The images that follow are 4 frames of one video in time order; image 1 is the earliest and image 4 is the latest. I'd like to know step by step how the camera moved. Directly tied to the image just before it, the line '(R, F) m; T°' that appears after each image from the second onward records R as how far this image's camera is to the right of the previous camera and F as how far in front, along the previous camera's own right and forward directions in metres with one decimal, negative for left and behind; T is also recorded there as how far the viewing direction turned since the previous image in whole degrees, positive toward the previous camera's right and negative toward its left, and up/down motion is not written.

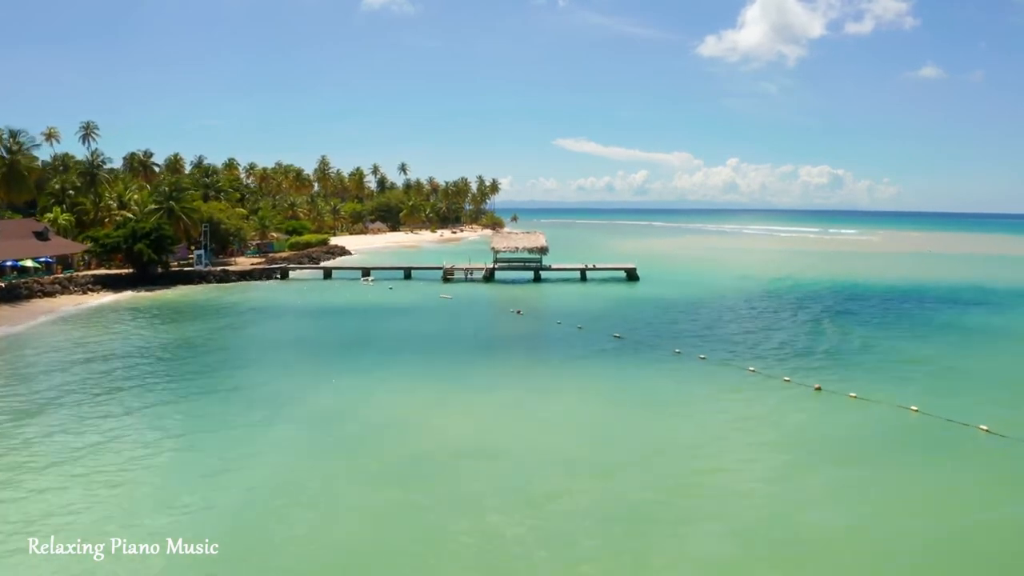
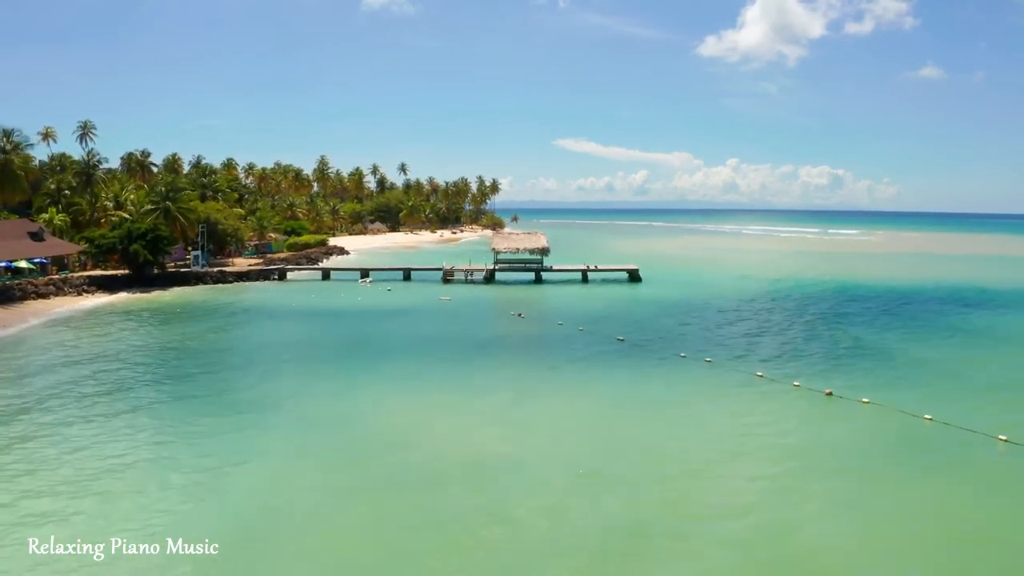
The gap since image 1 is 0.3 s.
(0.0, +0.2) m; 0°
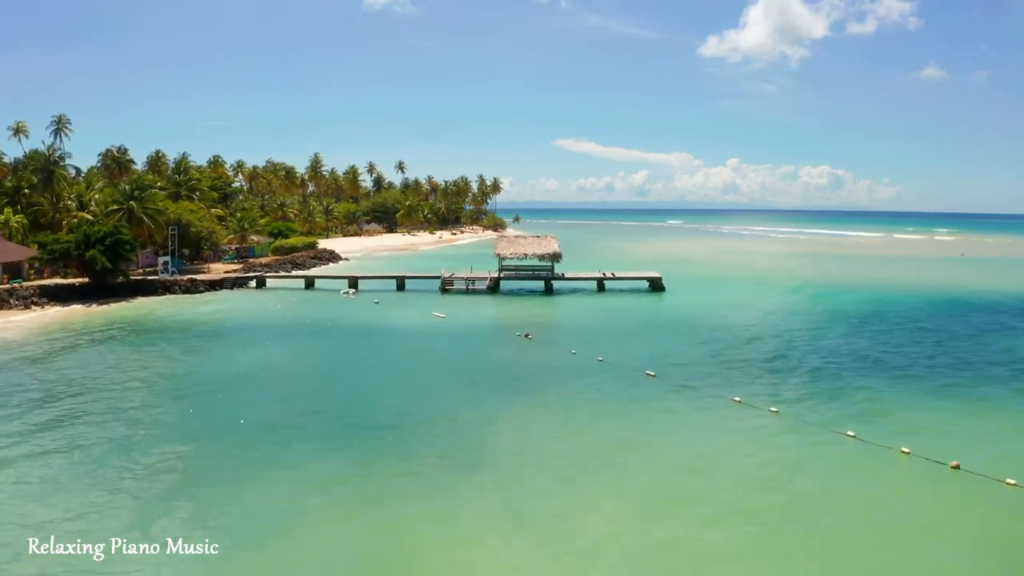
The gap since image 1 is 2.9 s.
(-0.2, +2.2) m; 0°
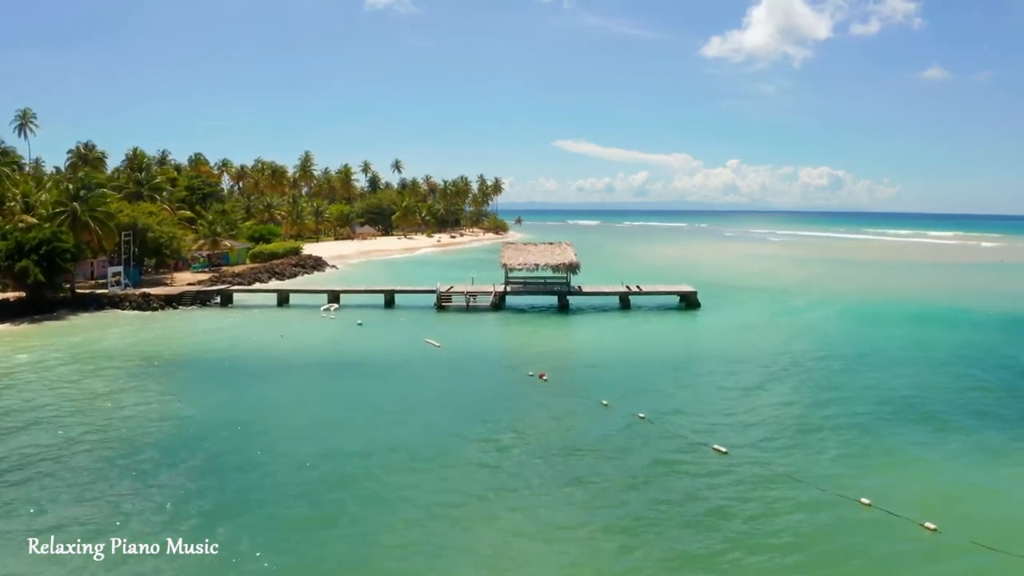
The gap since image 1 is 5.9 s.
(-0.2, +2.5) m; 0°
